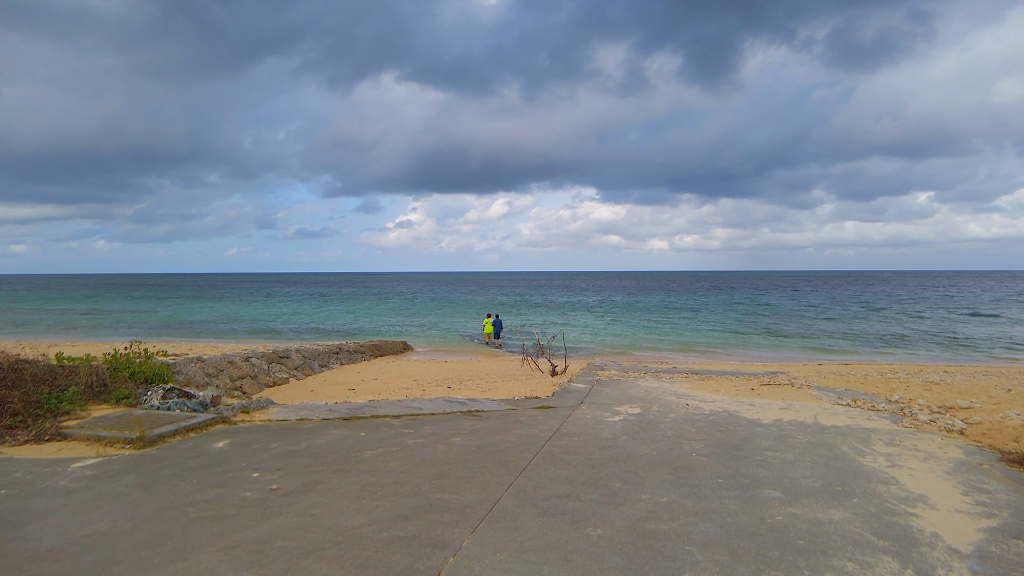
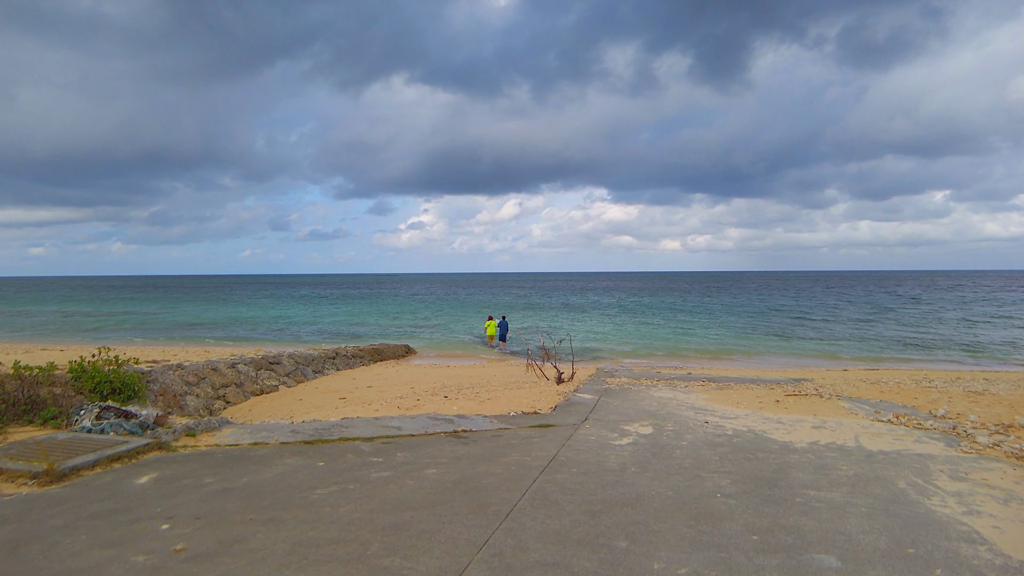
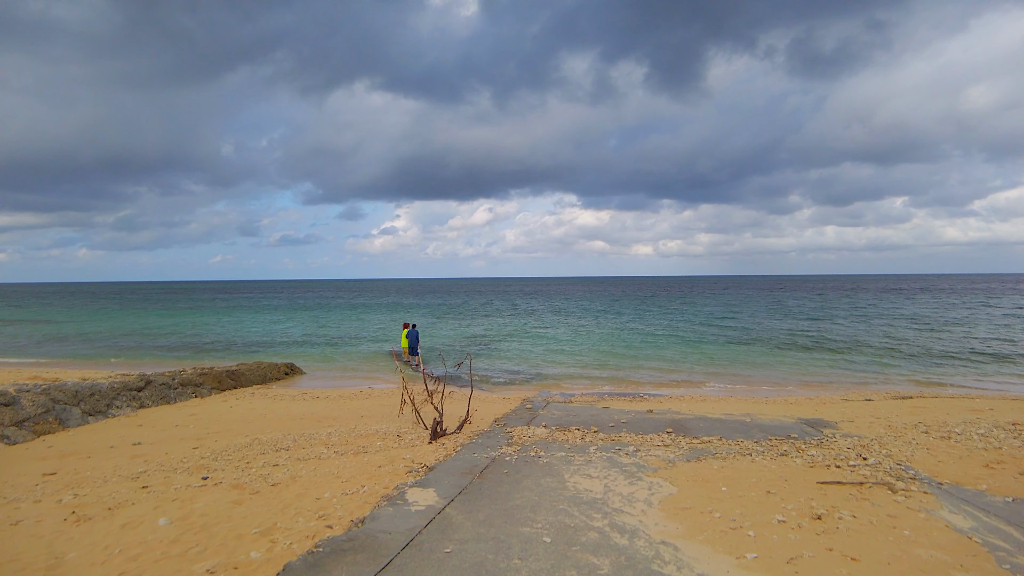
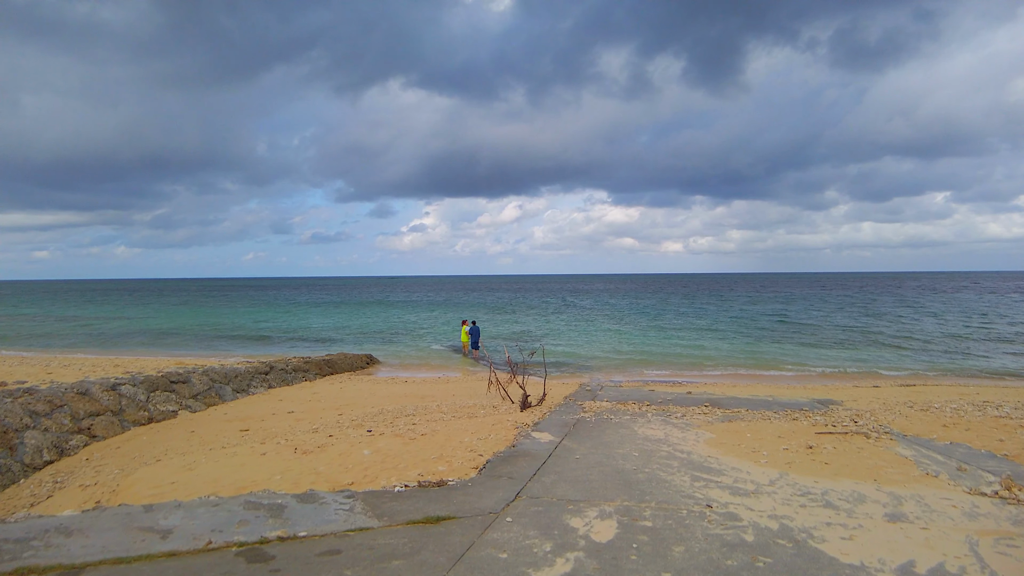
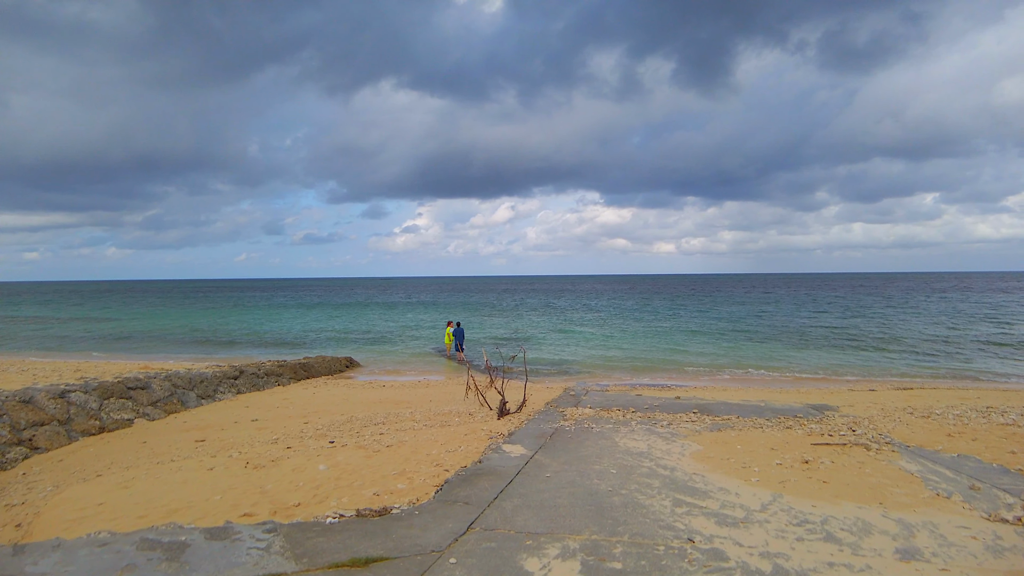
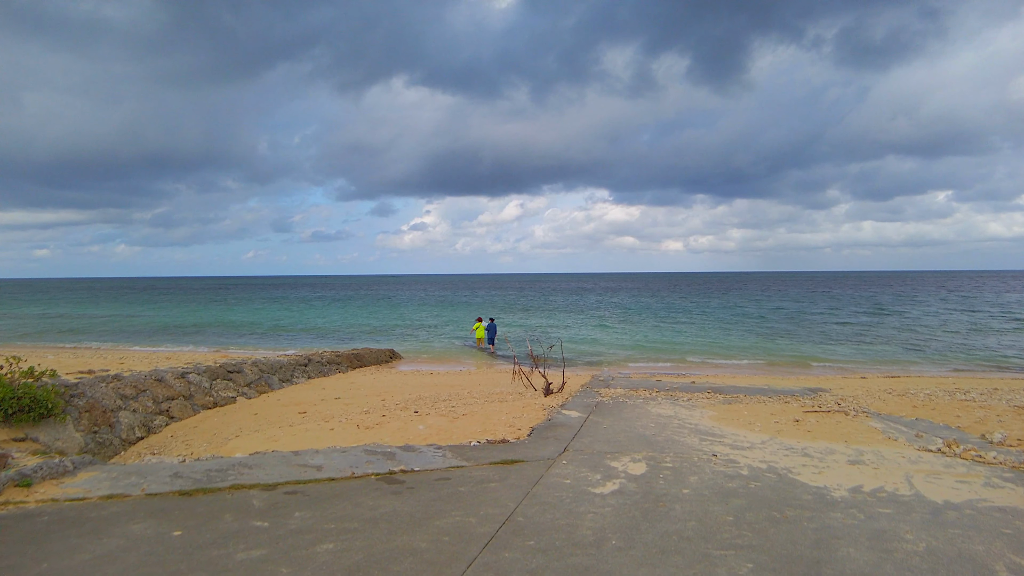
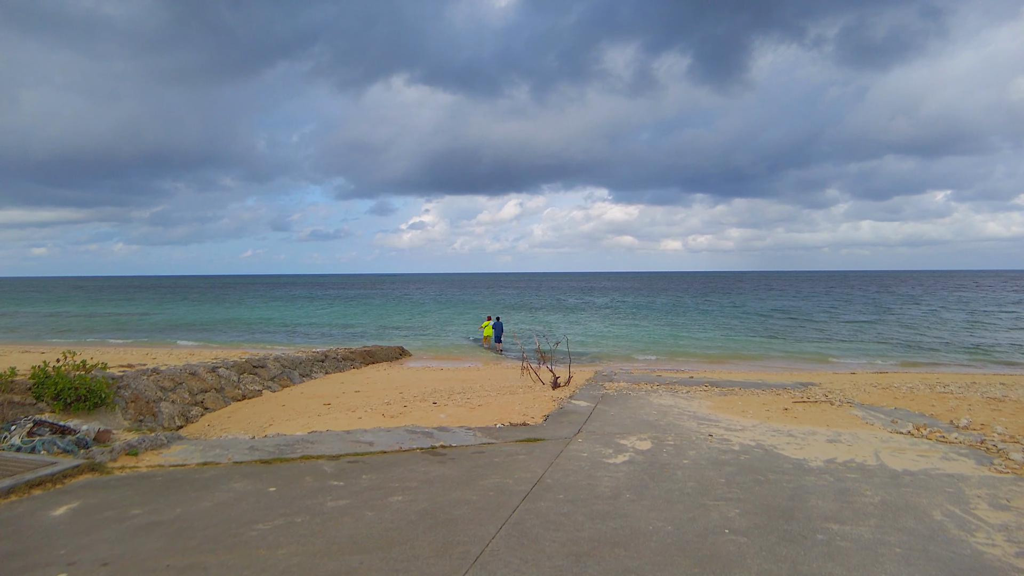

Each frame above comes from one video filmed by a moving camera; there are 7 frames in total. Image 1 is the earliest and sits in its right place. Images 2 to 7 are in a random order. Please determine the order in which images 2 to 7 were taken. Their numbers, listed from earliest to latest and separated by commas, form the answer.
2, 7, 6, 4, 5, 3
